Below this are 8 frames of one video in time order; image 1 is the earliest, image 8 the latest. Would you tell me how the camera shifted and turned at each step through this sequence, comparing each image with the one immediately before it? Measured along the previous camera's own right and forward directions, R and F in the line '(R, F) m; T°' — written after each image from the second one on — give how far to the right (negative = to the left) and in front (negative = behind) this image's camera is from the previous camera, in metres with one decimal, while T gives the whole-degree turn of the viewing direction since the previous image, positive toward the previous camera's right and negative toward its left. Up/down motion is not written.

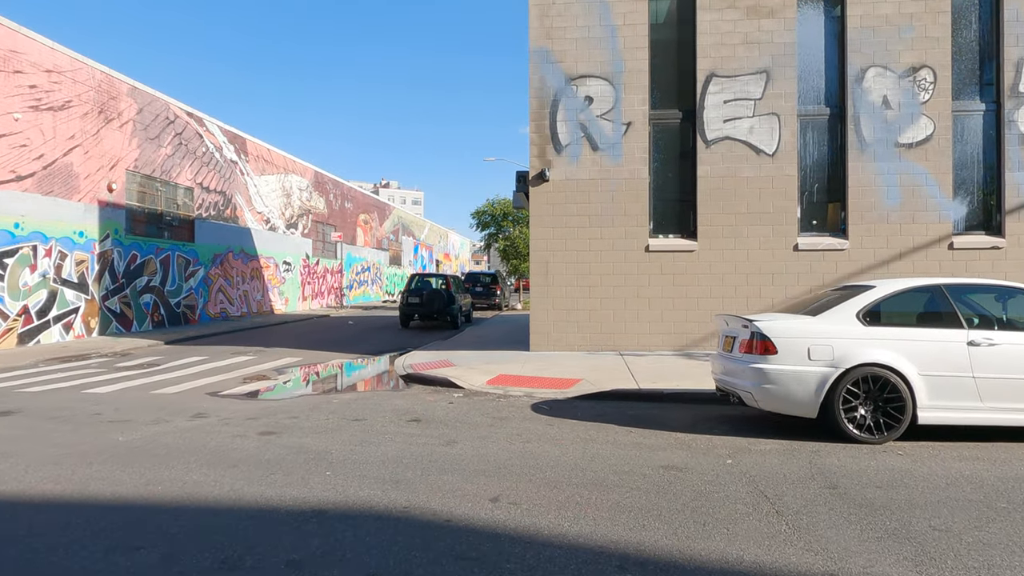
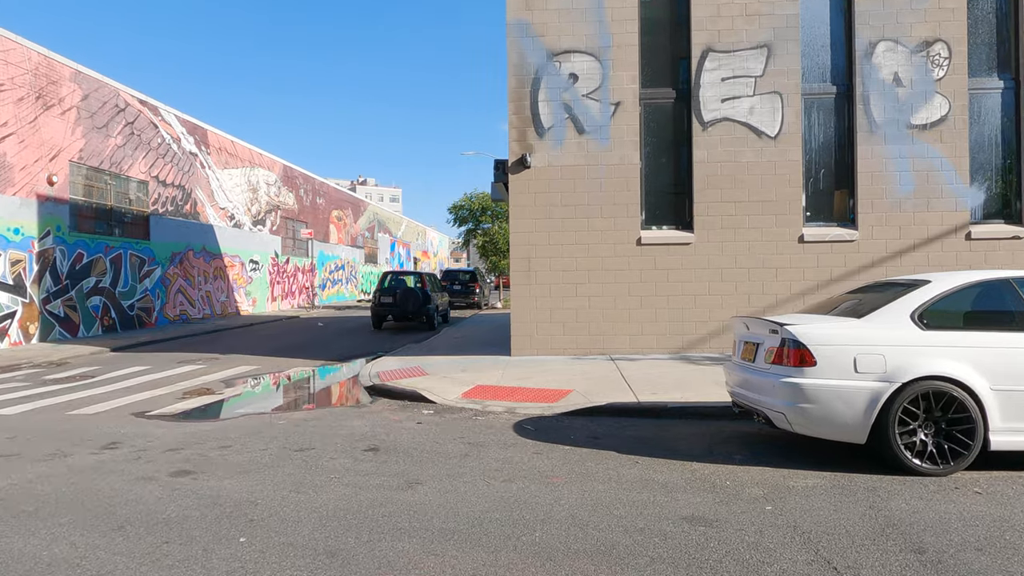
(0.0, +1.2) m; +2°
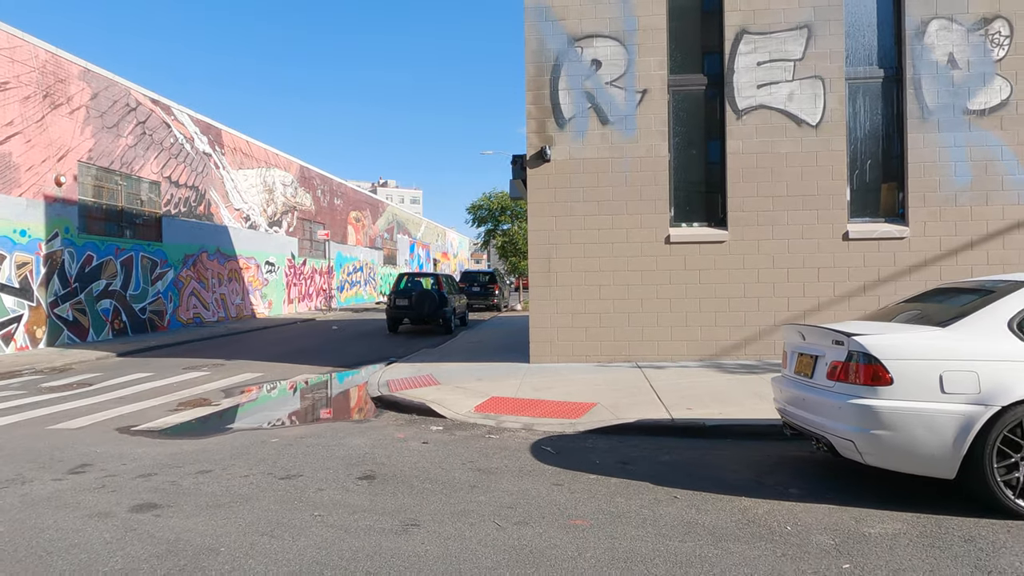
(0.0, +0.8) m; -2°
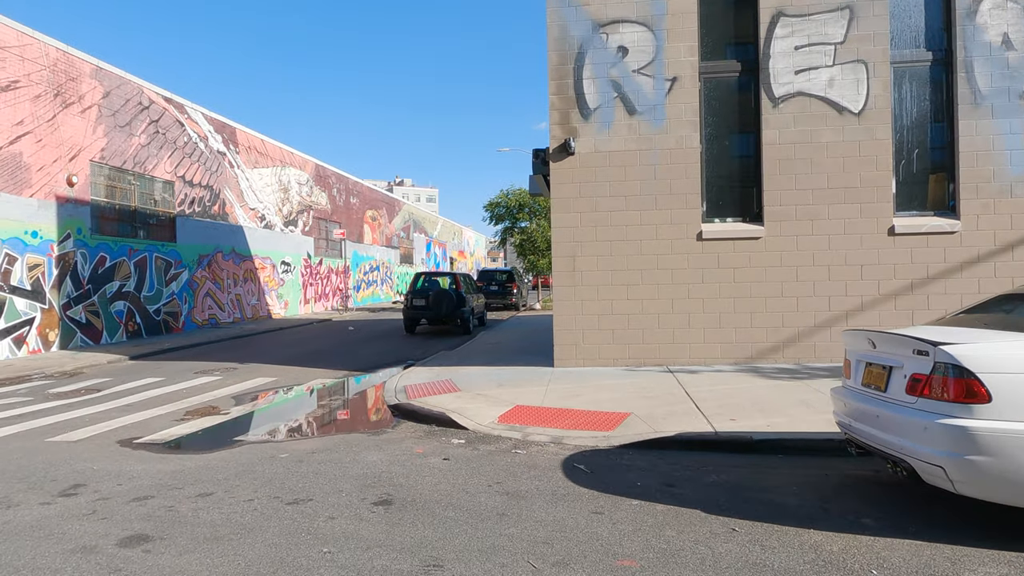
(-0.1, +0.5) m; -1°
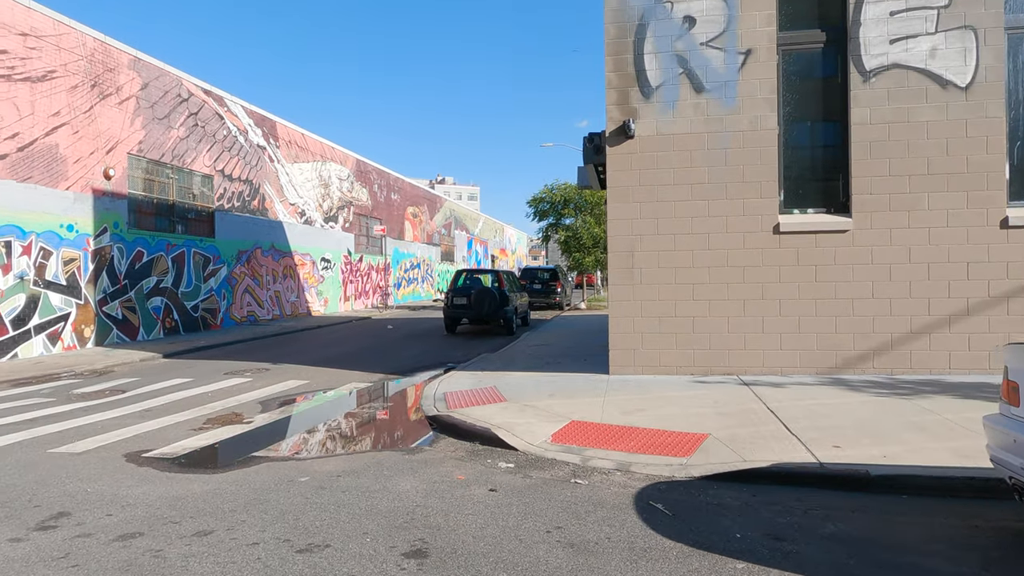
(-0.1, +1.0) m; -3°
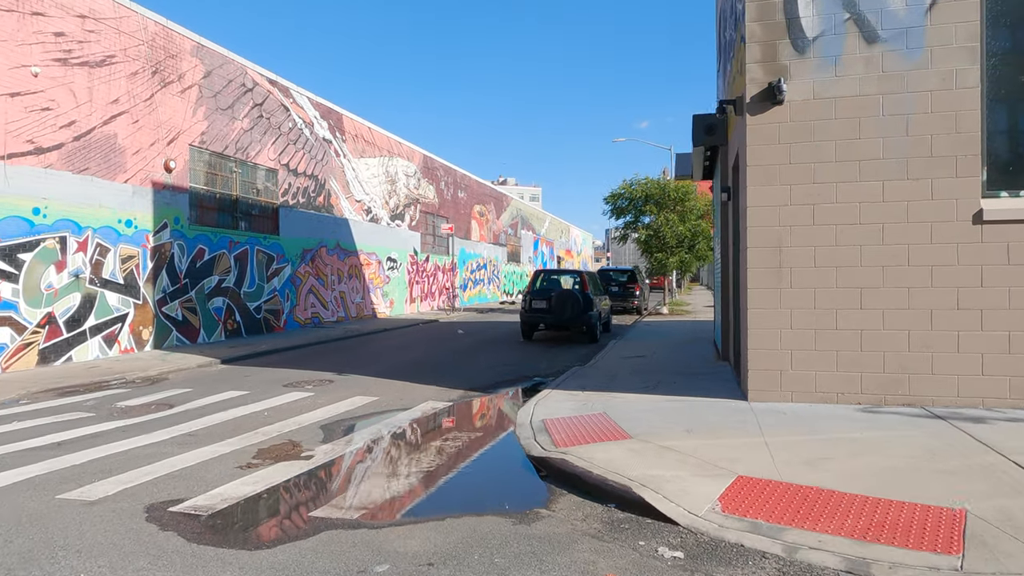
(-0.6, +1.7) m; -5°
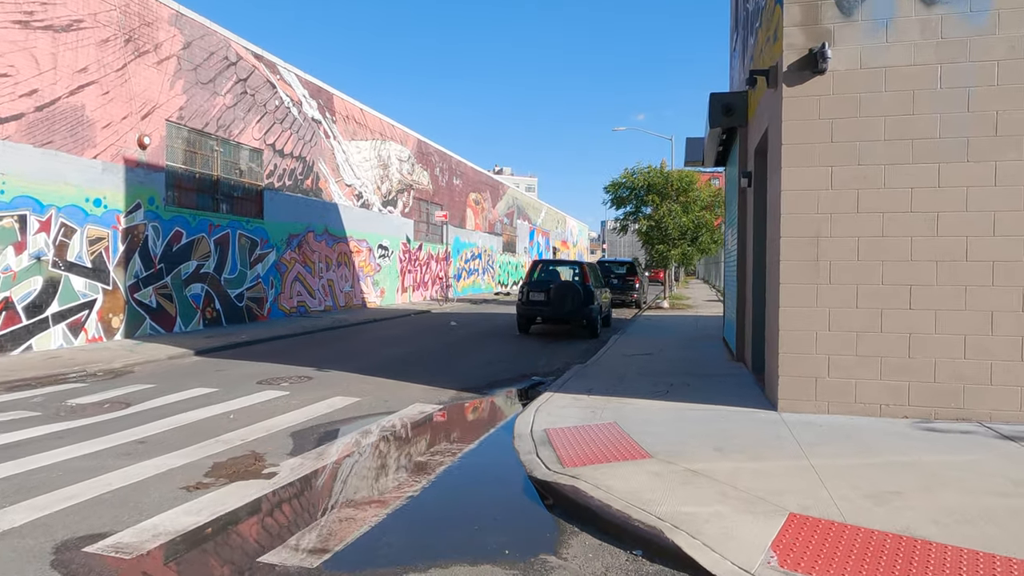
(-0.1, +0.9) m; +1°
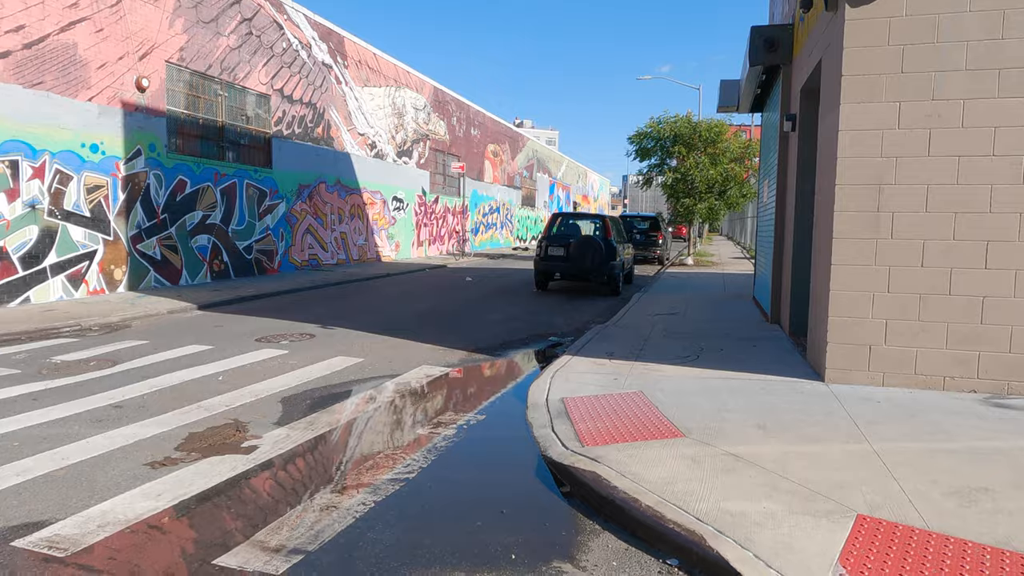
(0.0, +0.7) m; -2°
